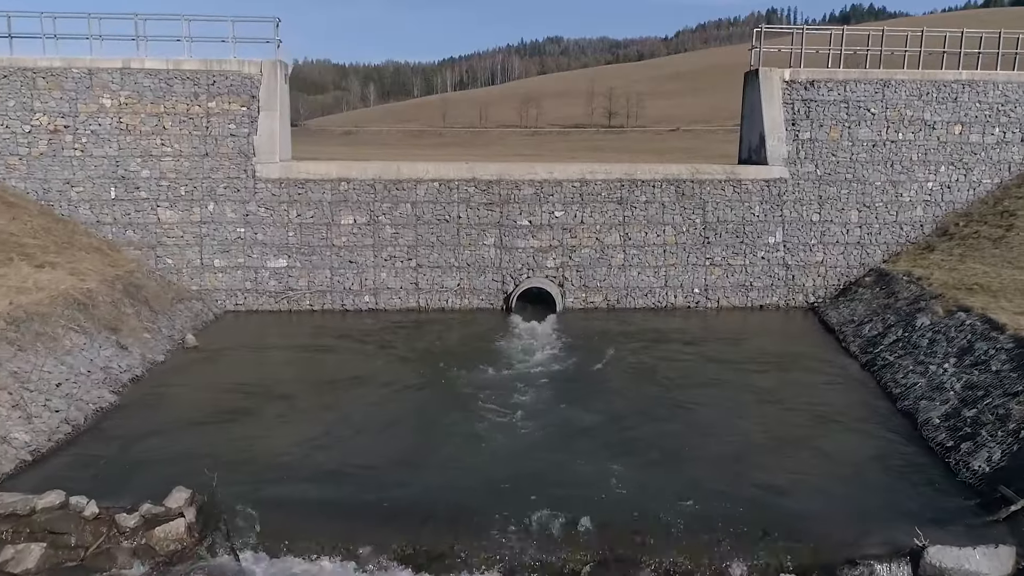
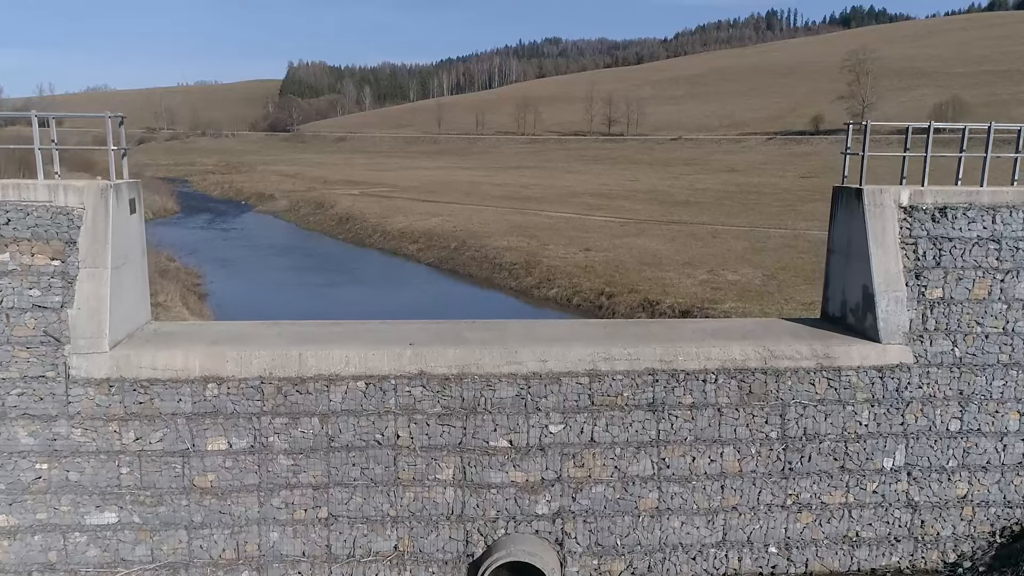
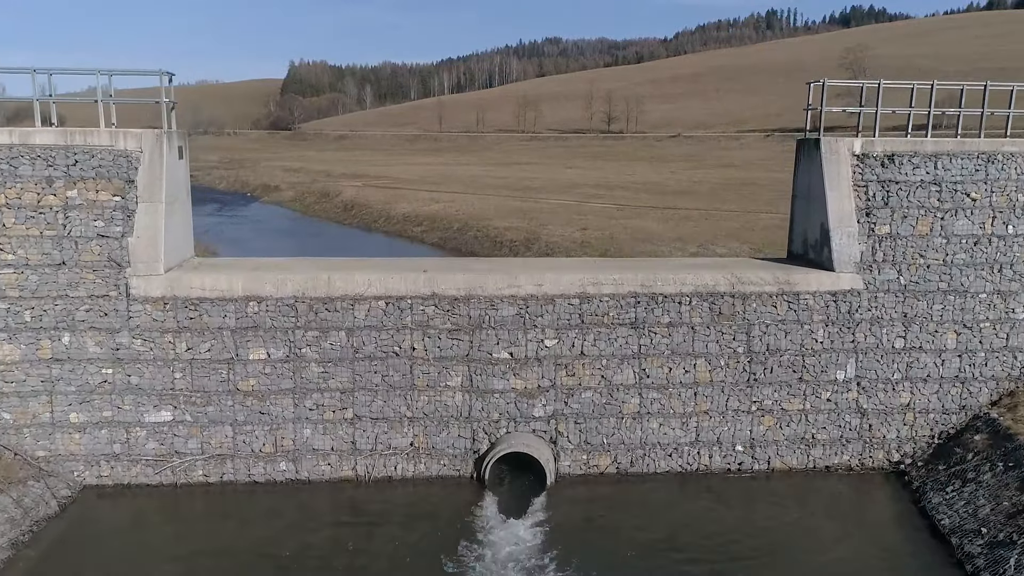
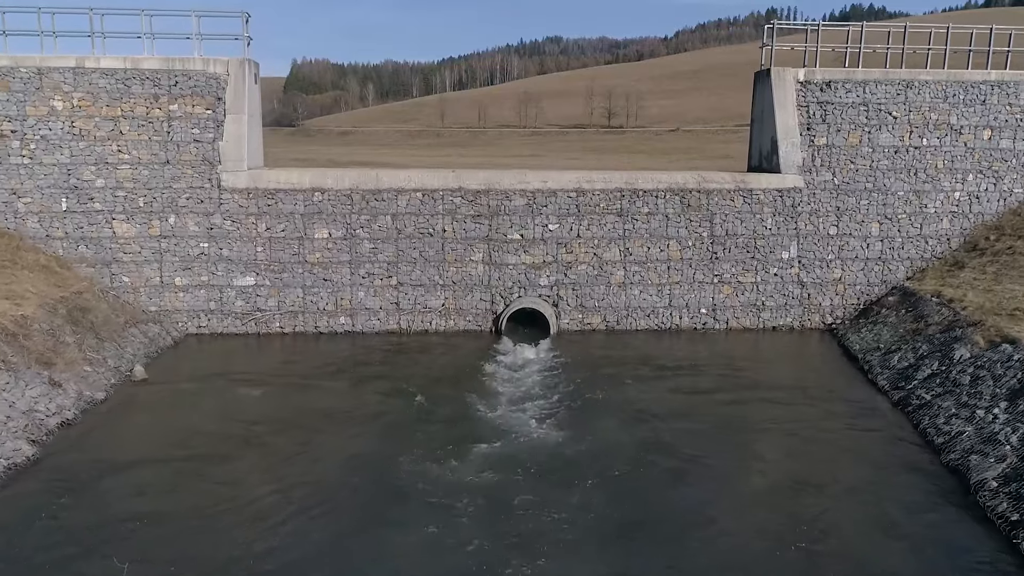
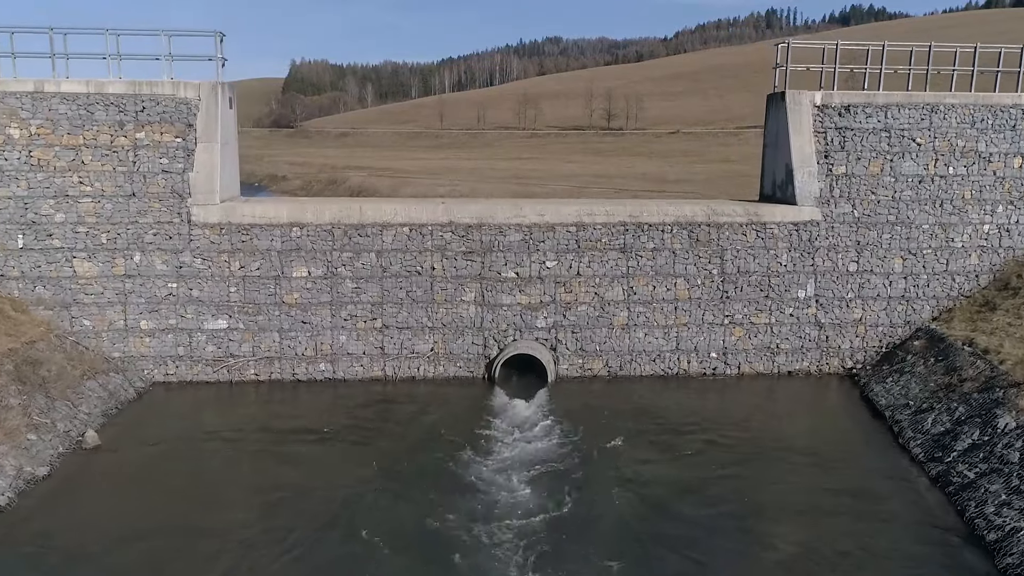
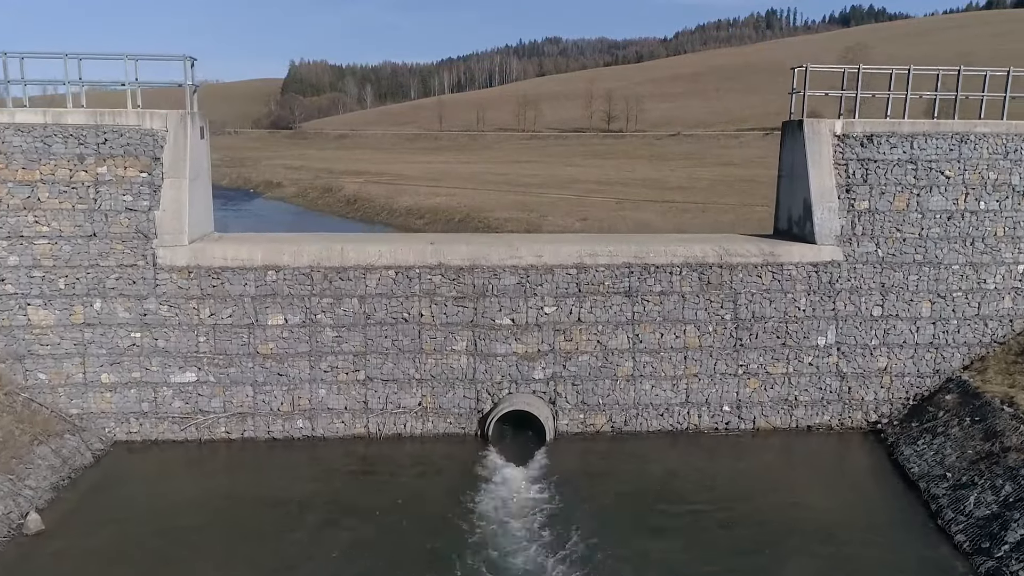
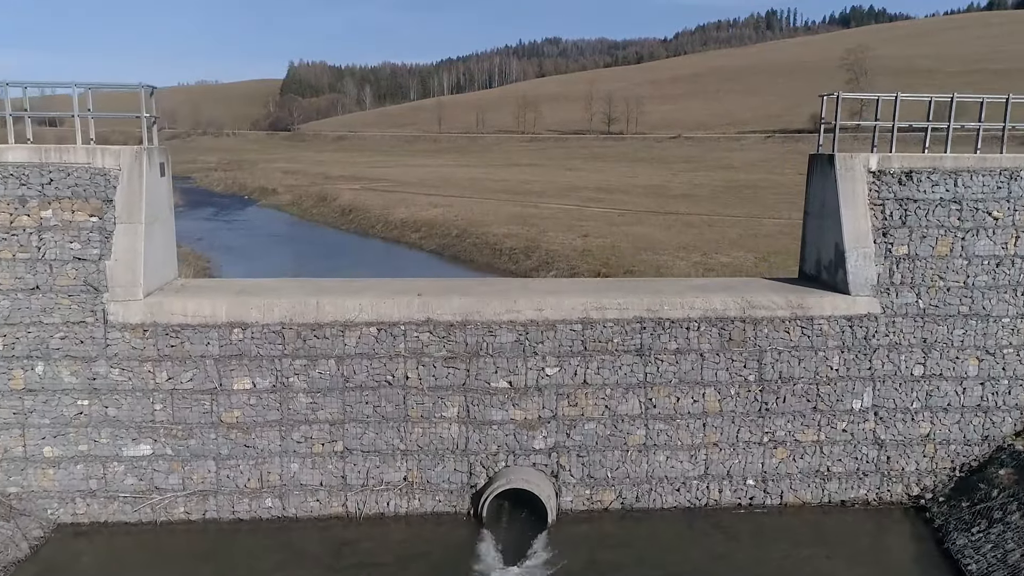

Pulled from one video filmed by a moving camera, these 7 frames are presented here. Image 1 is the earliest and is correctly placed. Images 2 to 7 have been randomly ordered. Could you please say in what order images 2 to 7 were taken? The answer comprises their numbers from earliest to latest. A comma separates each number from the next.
4, 5, 6, 3, 7, 2
